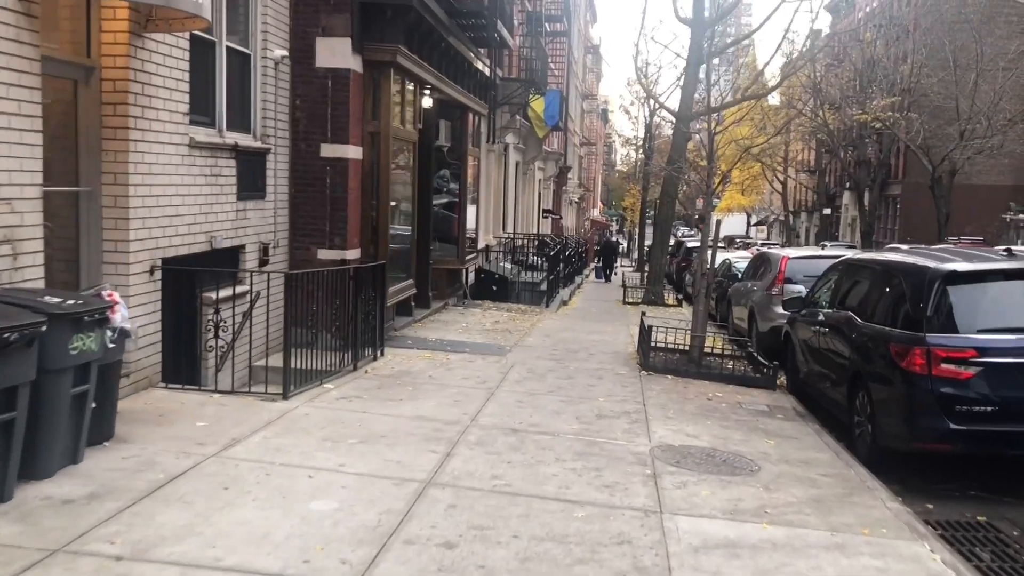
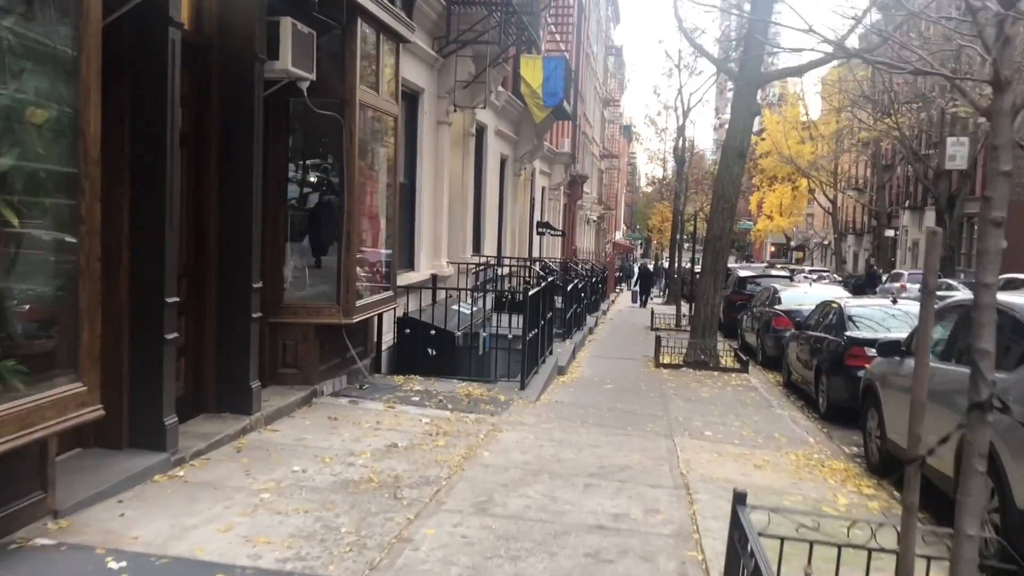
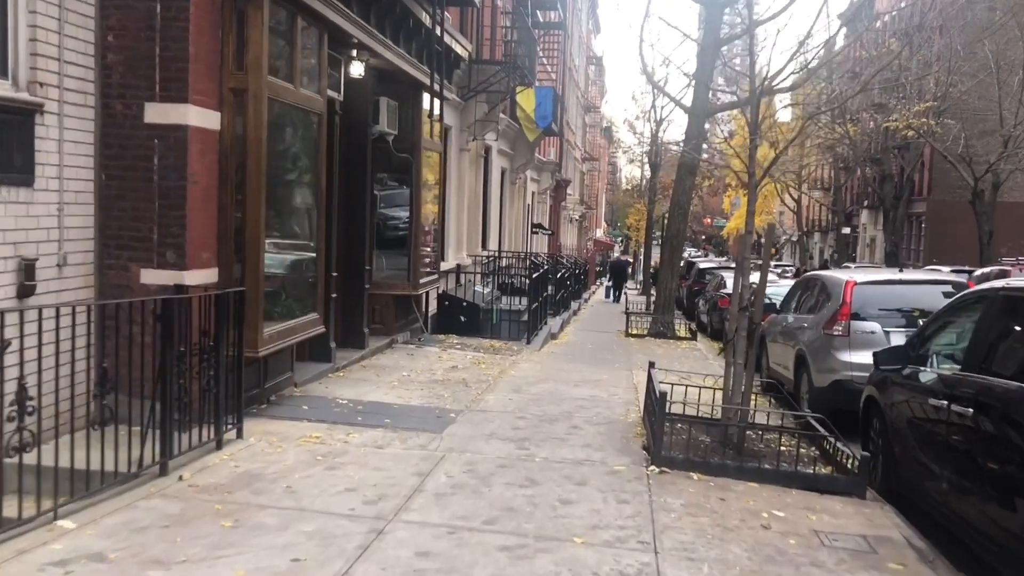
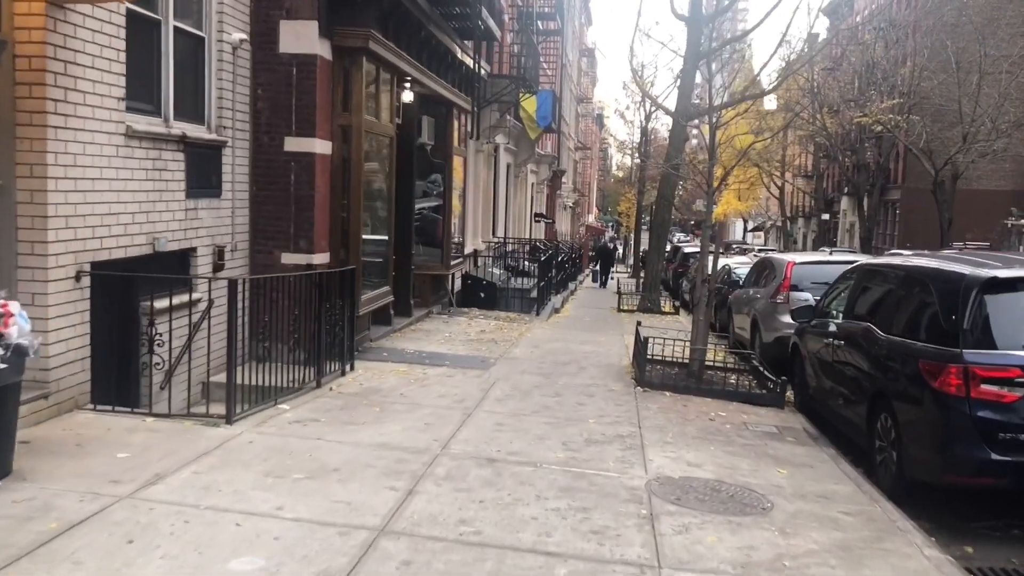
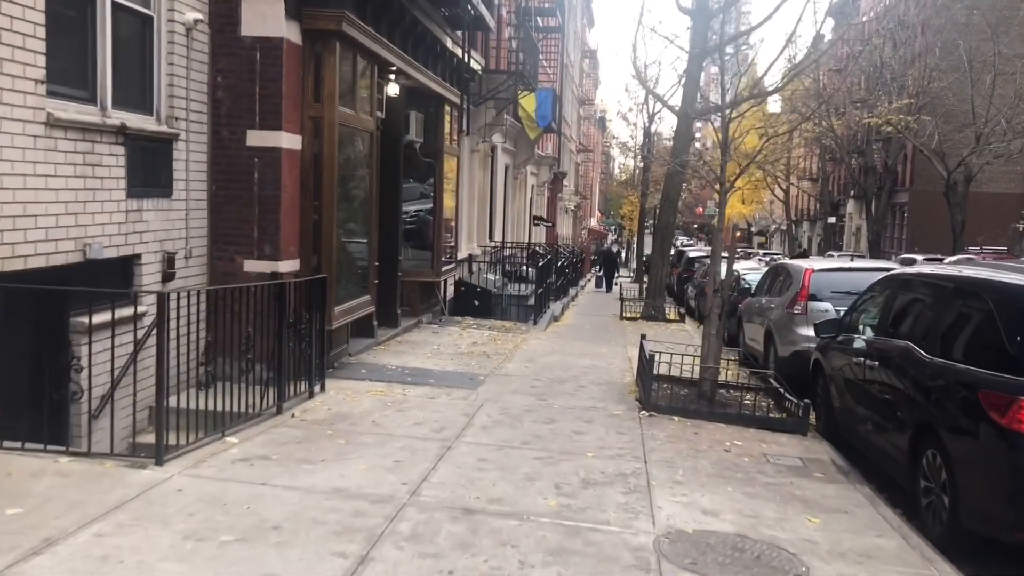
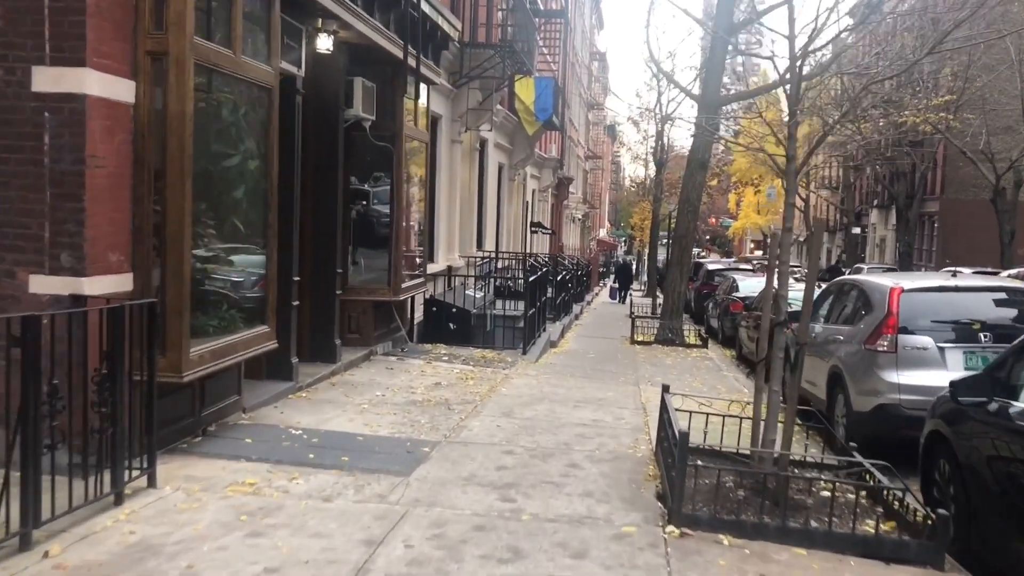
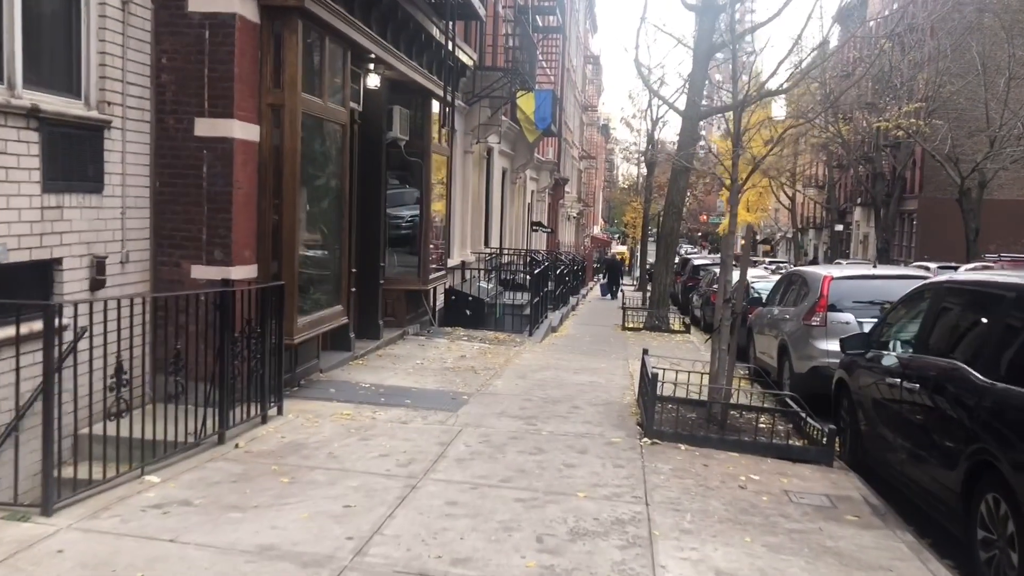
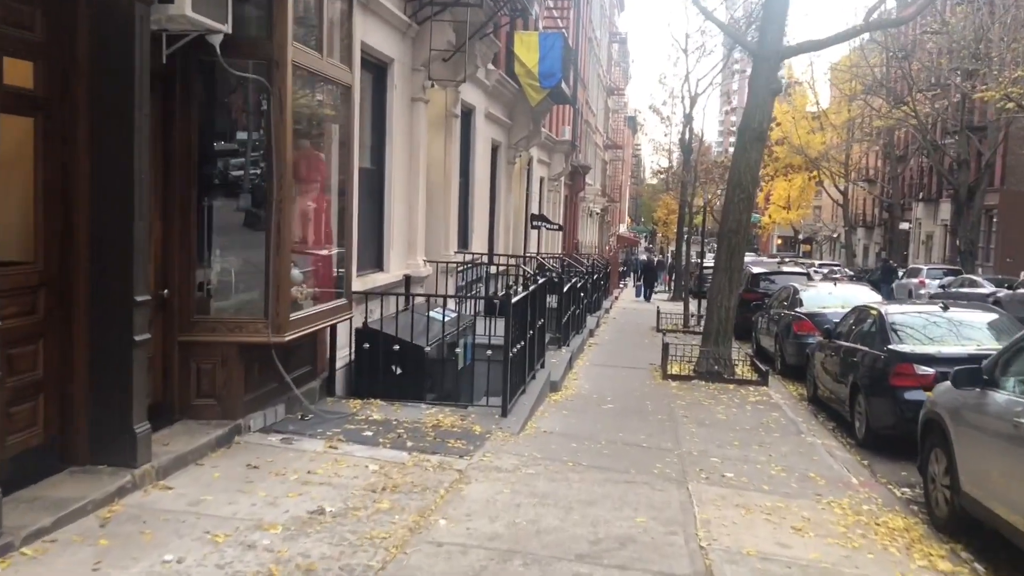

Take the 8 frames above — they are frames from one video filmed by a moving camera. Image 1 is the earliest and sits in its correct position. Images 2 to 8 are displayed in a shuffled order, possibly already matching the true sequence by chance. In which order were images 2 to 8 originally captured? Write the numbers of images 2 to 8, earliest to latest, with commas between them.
4, 5, 7, 3, 6, 2, 8
